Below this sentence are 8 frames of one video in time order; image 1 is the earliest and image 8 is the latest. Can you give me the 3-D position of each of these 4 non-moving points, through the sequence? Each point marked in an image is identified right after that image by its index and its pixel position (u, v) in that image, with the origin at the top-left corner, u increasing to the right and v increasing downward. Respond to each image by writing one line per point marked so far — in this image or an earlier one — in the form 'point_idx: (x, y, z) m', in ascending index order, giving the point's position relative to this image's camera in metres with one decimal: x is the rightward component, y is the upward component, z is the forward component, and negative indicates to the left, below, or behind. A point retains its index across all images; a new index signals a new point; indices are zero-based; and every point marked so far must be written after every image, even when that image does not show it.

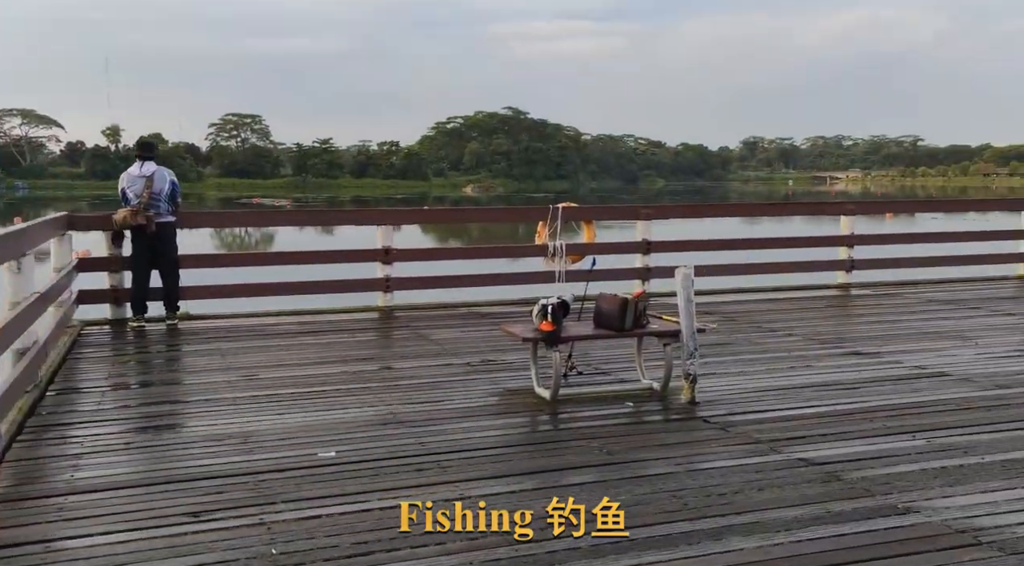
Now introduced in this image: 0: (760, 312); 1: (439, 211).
0: (+1.6, -0.2, +6.7) m
1: (-0.5, +0.6, +8.3) m
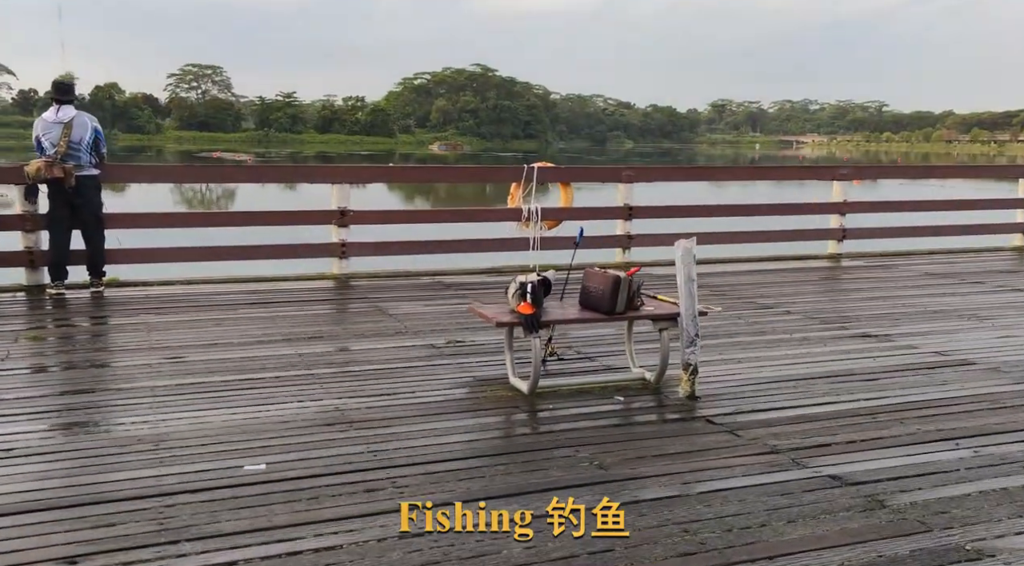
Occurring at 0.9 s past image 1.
0: (+1.4, 0.0, +6.1) m
1: (-0.7, +0.8, +7.6) m
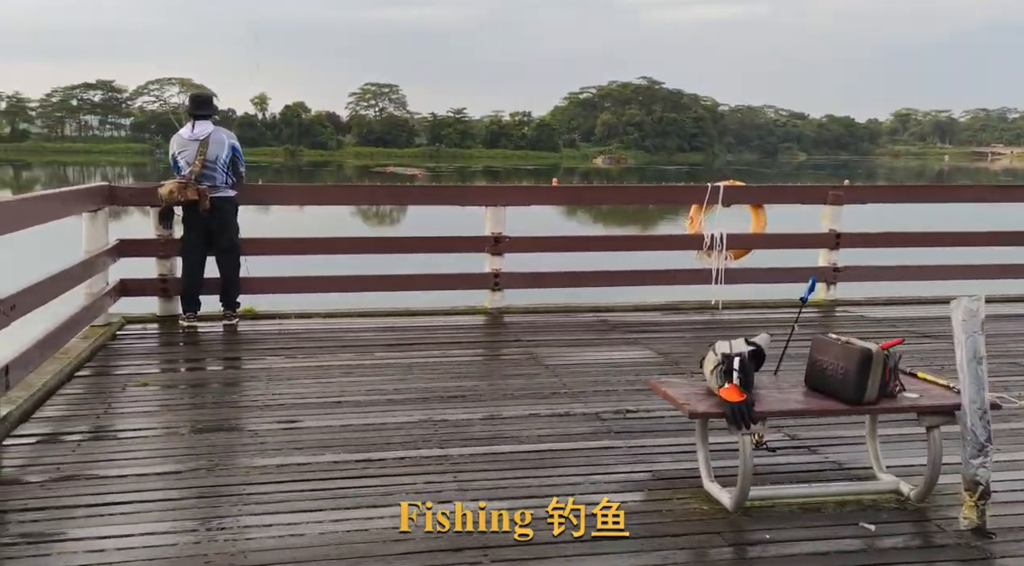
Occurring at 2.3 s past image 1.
0: (+2.3, -0.2, +4.9) m
1: (+0.4, +0.6, +6.7) m
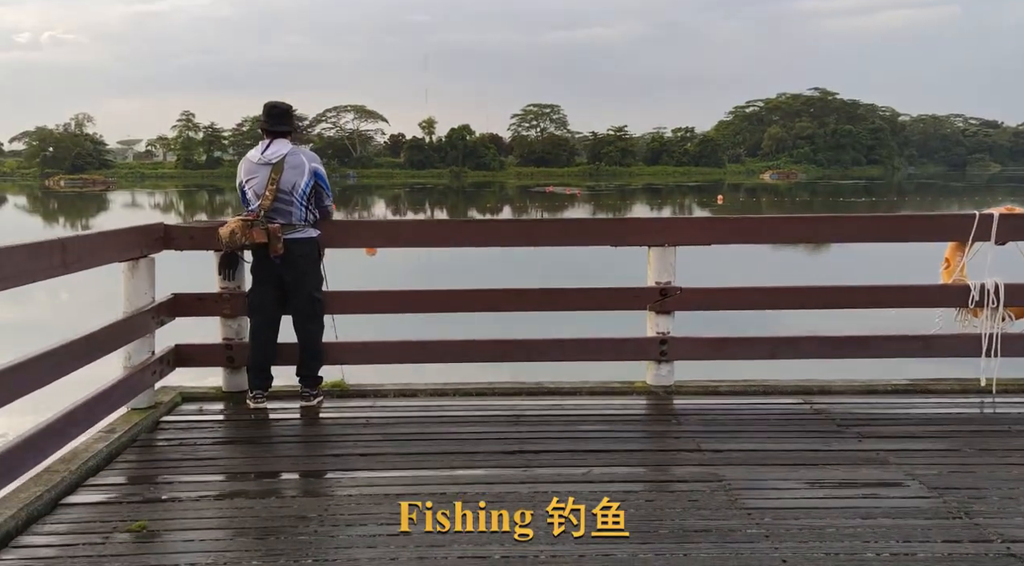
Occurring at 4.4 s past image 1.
0: (+2.8, -0.5, +2.8) m
1: (+1.2, +0.3, +4.9) m
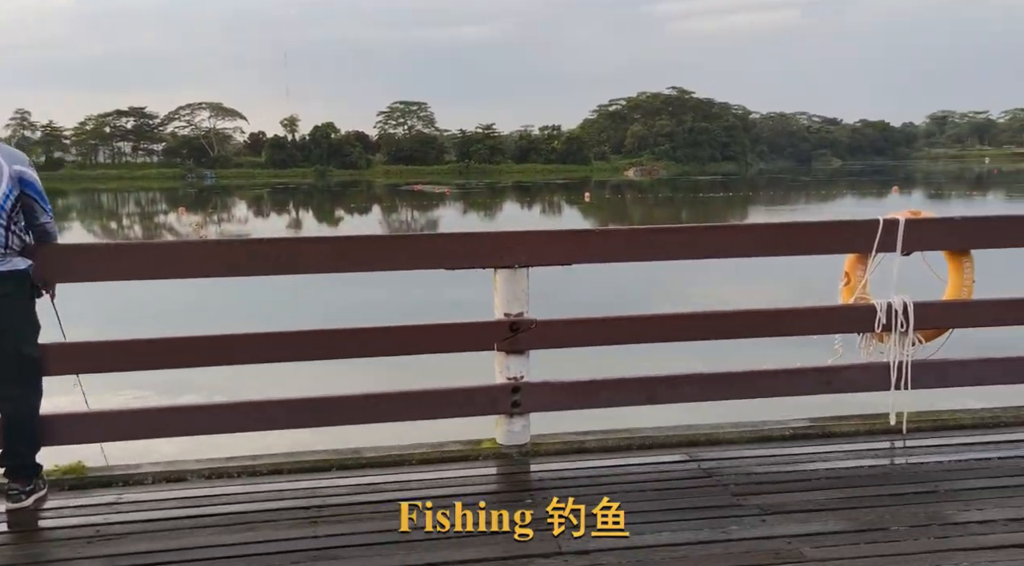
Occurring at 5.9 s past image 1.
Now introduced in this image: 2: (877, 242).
0: (+2.4, -0.6, +2.1) m
1: (+0.5, +0.2, +3.9) m
2: (+1.2, +0.1, +3.3) m
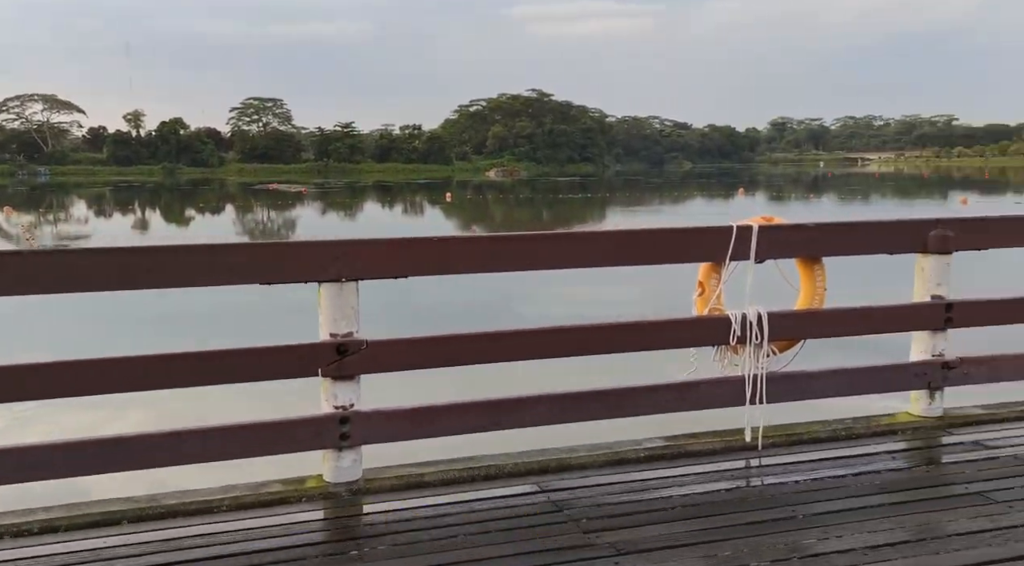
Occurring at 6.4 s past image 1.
0: (+2.0, -0.6, +2.0) m
1: (-0.1, +0.1, +3.5) m
2: (+0.7, 0.0, +3.1) m
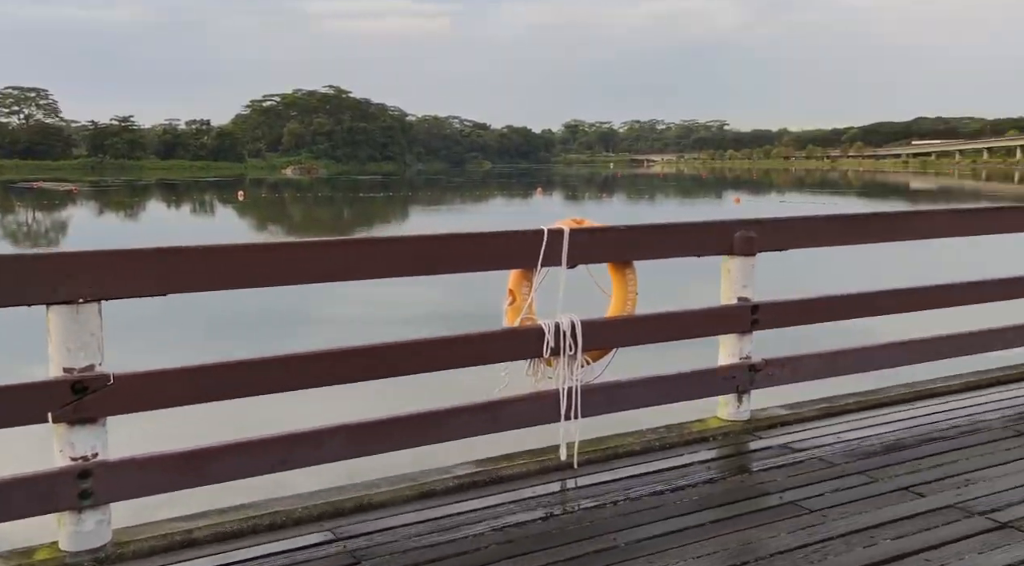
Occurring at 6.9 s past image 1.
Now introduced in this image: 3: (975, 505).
0: (+1.7, -0.7, +1.8) m
1: (-0.7, +0.1, +3.0) m
2: (+0.2, 0.0, +2.7) m
3: (+2.1, -1.0, +4.7) m
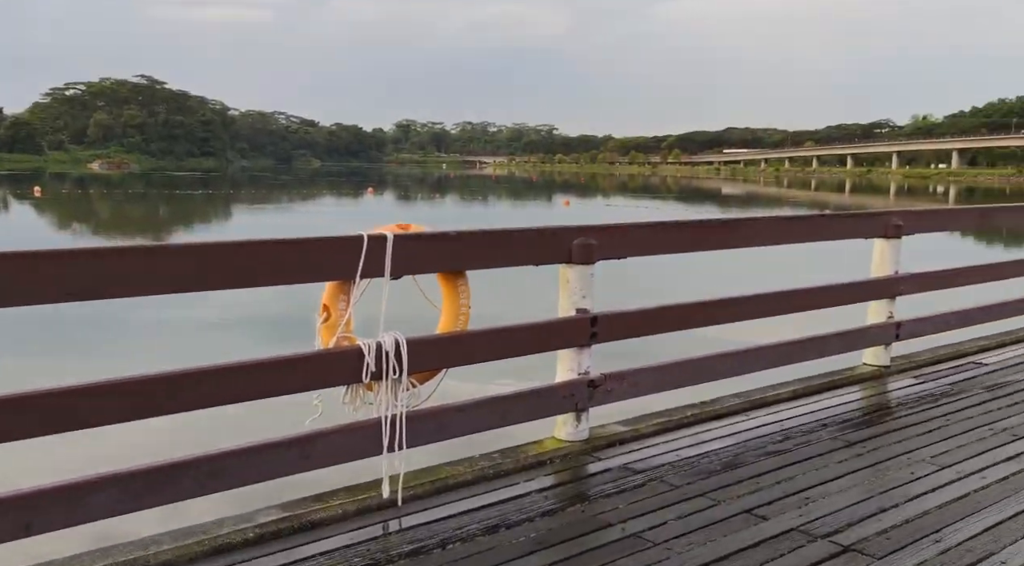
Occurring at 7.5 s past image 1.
0: (+1.4, -0.7, +1.5) m
1: (-1.1, 0.0, +2.3) m
2: (-0.2, -0.1, +2.1) m
3: (+1.3, -1.0, +4.4) m
